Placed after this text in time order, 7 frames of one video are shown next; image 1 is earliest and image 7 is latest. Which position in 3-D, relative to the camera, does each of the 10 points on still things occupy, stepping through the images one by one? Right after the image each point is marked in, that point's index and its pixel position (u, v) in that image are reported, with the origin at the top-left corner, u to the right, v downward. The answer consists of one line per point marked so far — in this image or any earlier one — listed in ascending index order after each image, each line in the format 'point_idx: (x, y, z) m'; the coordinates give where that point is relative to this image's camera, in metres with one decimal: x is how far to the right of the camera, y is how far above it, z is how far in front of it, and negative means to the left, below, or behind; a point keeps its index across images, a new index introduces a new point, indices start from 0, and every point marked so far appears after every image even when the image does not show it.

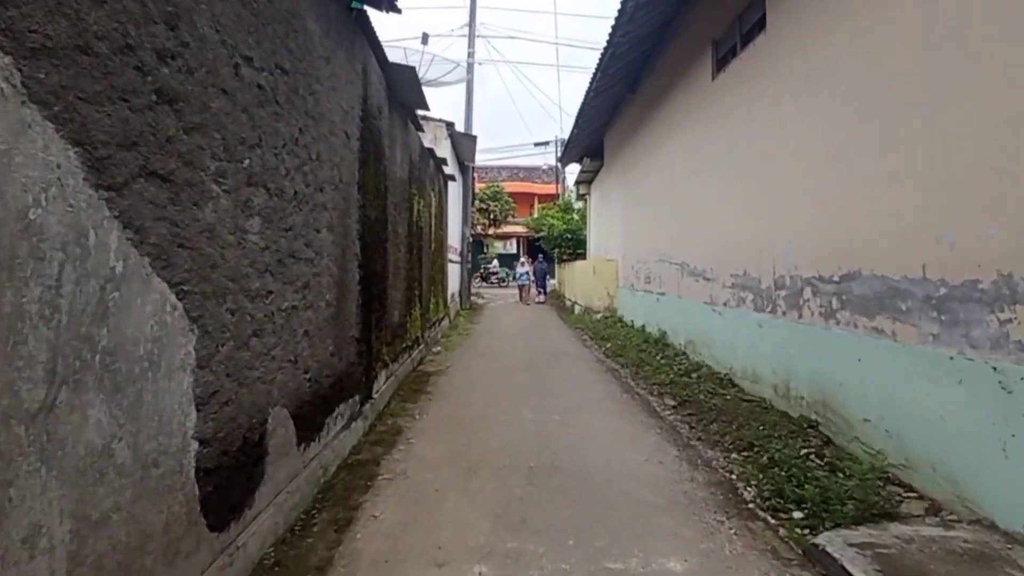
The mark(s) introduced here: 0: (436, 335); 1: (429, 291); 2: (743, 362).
0: (-2.6, -1.5, +11.8) m
1: (-2.6, -0.1, +10.8) m
2: (+4.4, -1.3, +6.7) m
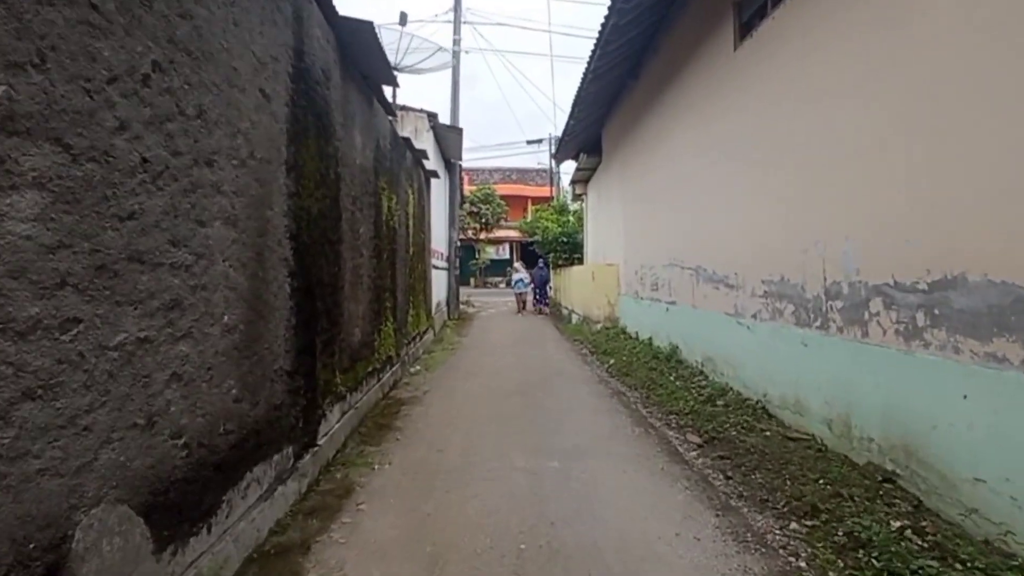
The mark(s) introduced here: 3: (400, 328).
0: (-2.9, -1.8, +10.5) m
1: (-2.9, -0.4, +9.5) m
2: (+4.2, -1.6, +5.4) m
3: (-2.9, -1.0, +8.9) m
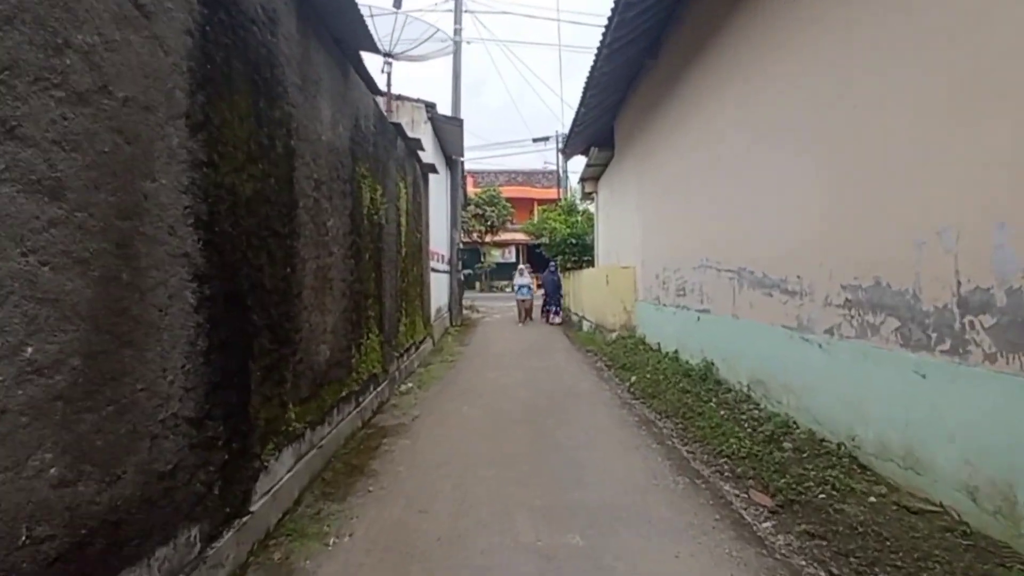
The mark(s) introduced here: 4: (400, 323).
0: (-2.7, -2.0, +9.2) m
1: (-2.8, -0.6, +8.2) m
2: (+4.3, -1.7, +4.1) m
3: (-2.8, -1.1, +7.6) m
4: (-2.8, -0.8, +8.6) m
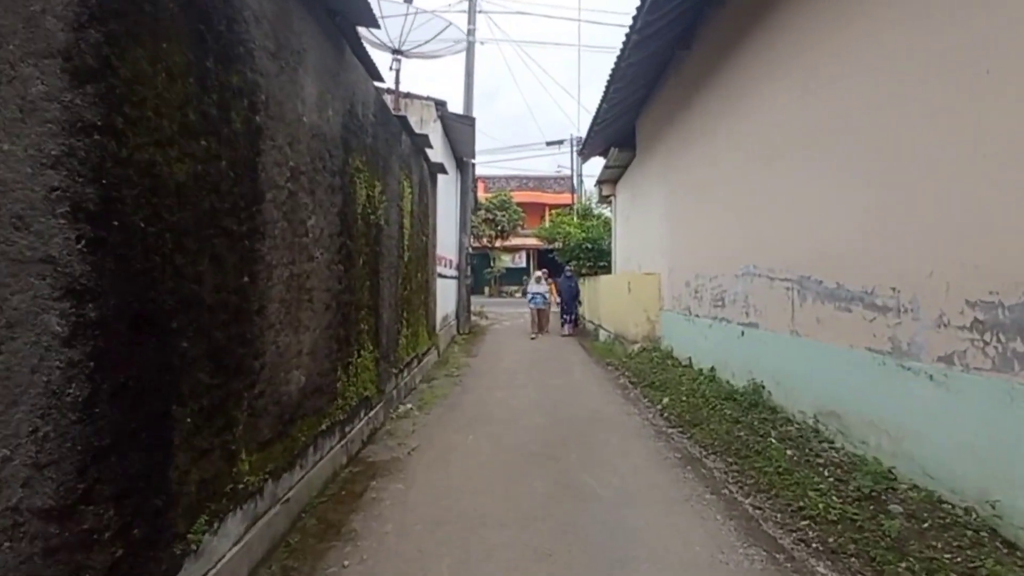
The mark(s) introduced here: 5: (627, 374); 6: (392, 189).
0: (-2.4, -2.2, +8.2) m
1: (-2.4, -0.8, +7.3) m
2: (+4.5, -1.9, +2.9) m
3: (-2.5, -1.4, +6.7) m
4: (-2.4, -1.1, +7.6) m
5: (+3.3, -2.5, +9.9) m
6: (-2.4, +2.0, +7.1) m
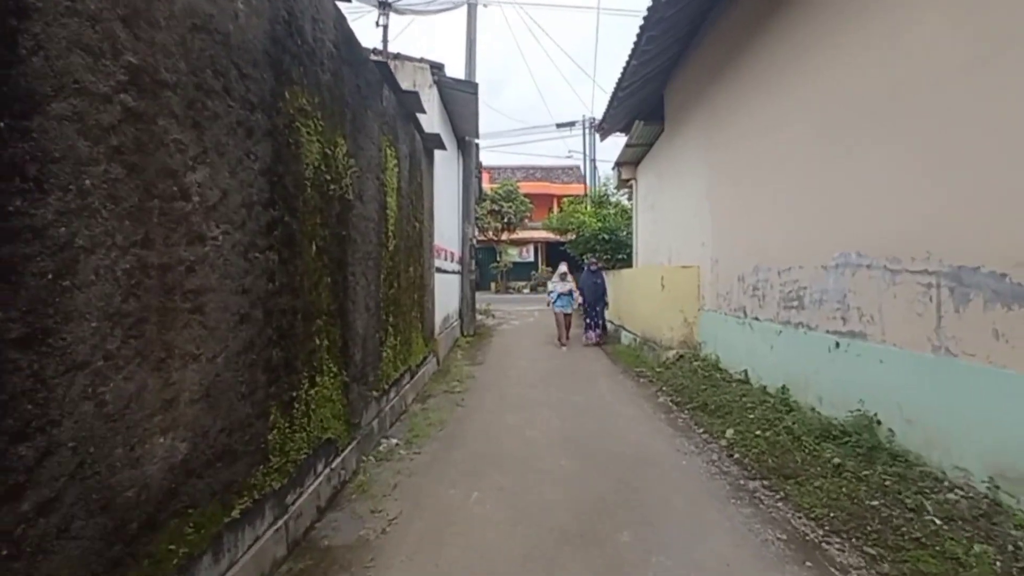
0: (-2.1, -2.2, +6.6) m
1: (-2.2, -0.8, +5.6) m
2: (+4.6, -1.8, +1.1) m
3: (-2.2, -1.3, +5.0) m
4: (-2.2, -1.0, +5.9) m
5: (+3.6, -2.4, +8.1) m
6: (-2.2, +2.0, +5.4) m
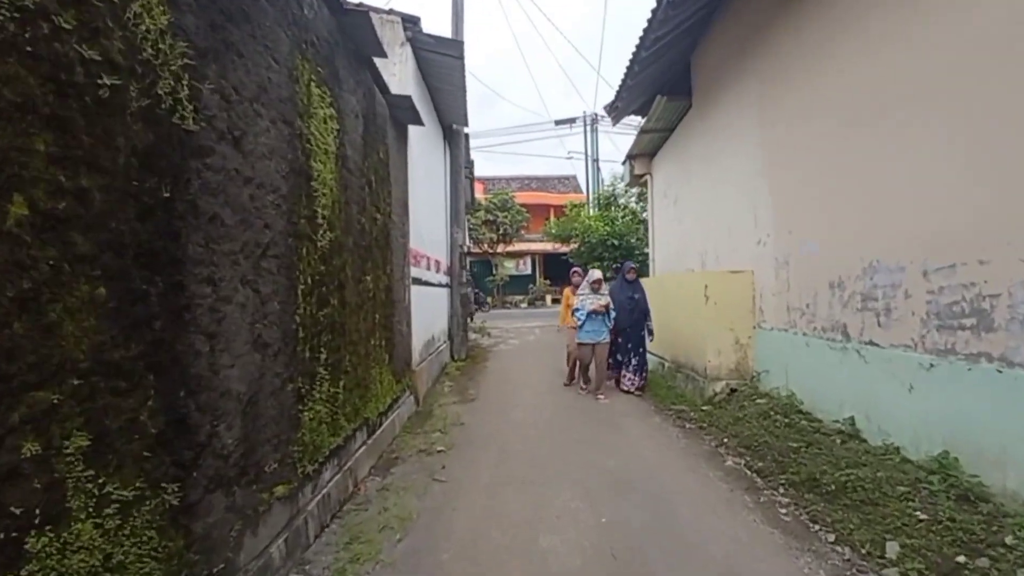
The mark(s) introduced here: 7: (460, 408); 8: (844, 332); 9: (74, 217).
0: (-2.0, -2.4, +4.2) m
1: (-2.1, -0.9, +3.2) m
2: (+4.8, -1.7, -1.2) m
3: (-2.2, -1.5, +2.6) m
4: (-2.1, -1.2, +3.6) m
5: (+3.7, -2.6, +5.7) m
6: (-2.2, +1.9, +3.1) m
7: (-1.0, -2.2, +6.4) m
8: (+5.1, -0.7, +5.5) m
9: (-2.2, +0.3, +1.9) m
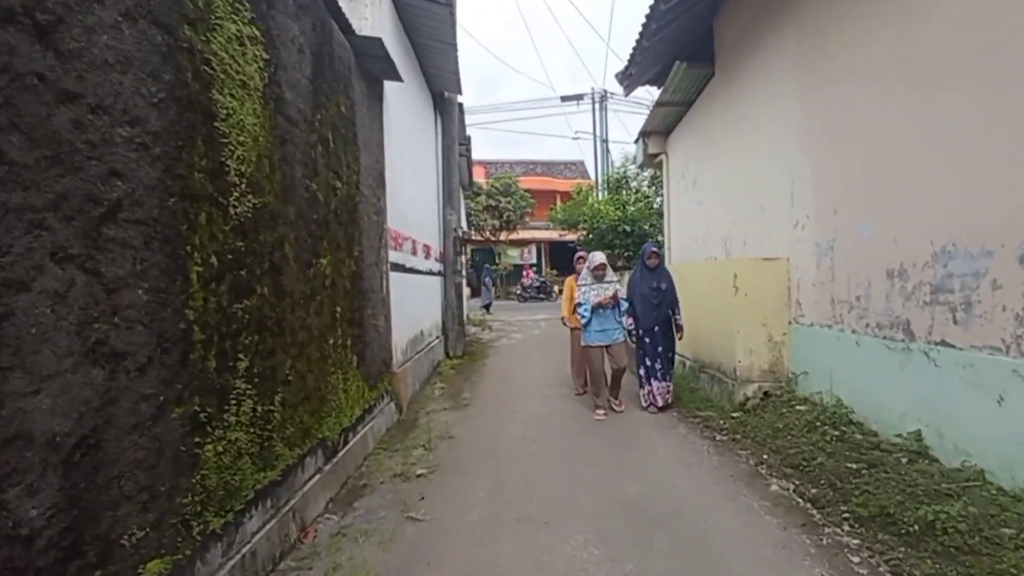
0: (-2.1, -2.3, +3.2) m
1: (-2.2, -0.8, +2.3) m
2: (+4.6, -1.7, -2.3) m
3: (-2.3, -1.4, +1.7) m
4: (-2.2, -1.1, +2.6) m
5: (+3.6, -2.4, +4.7) m
6: (-2.3, +2.0, +2.1) m
7: (-1.0, -2.0, +5.5) m
8: (+5.1, -0.5, +4.4) m
9: (-2.3, +0.4, +0.9) m
